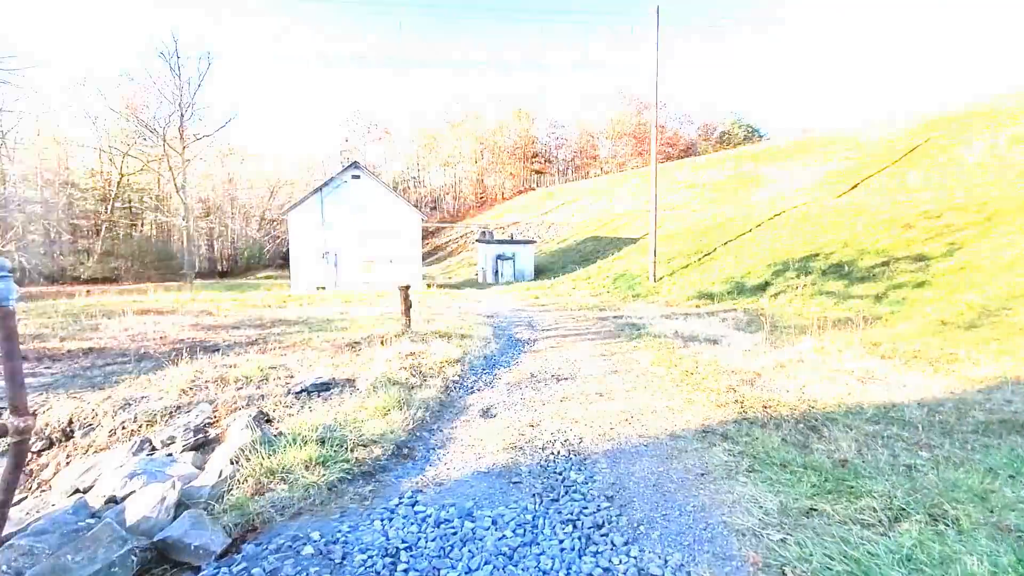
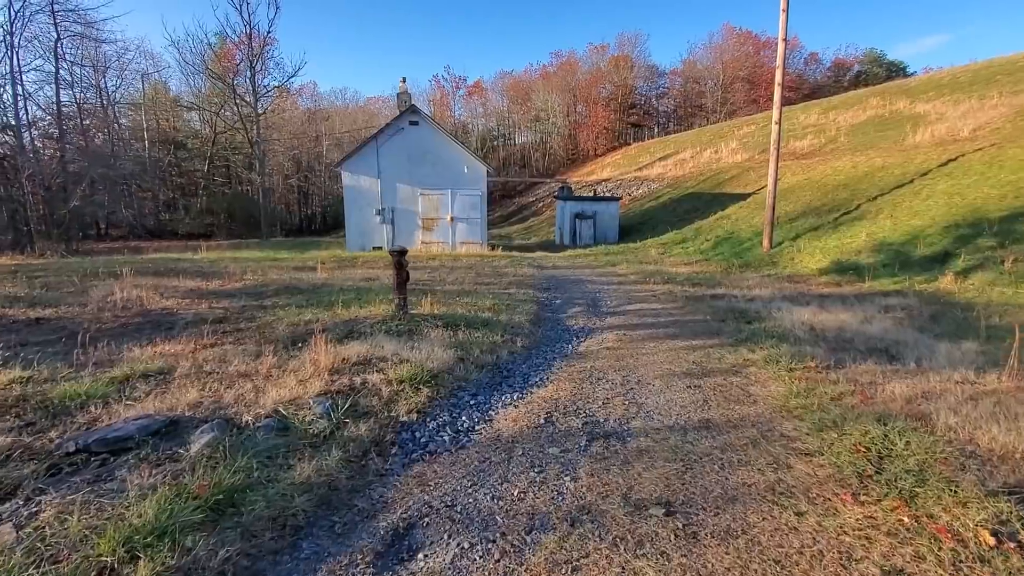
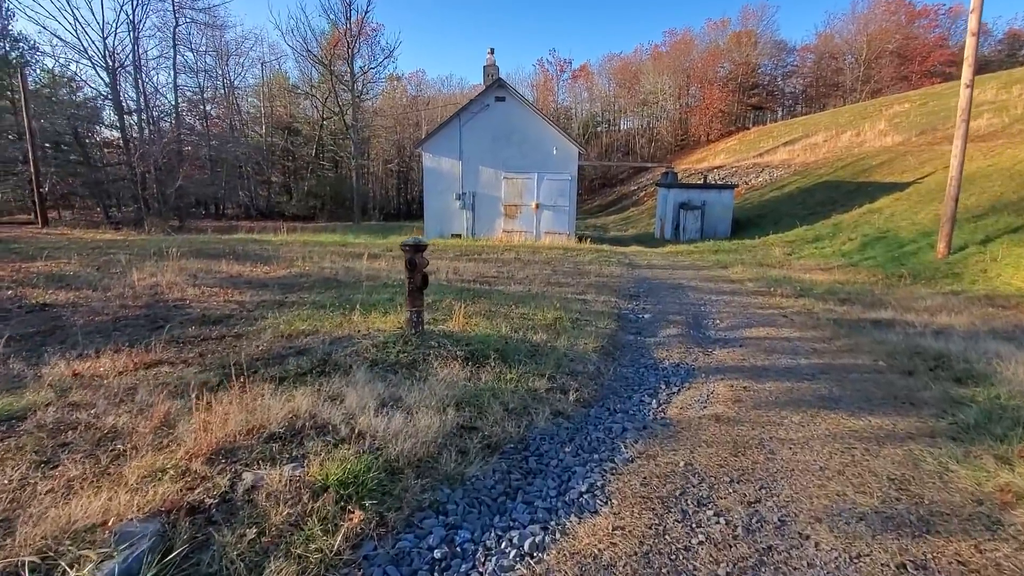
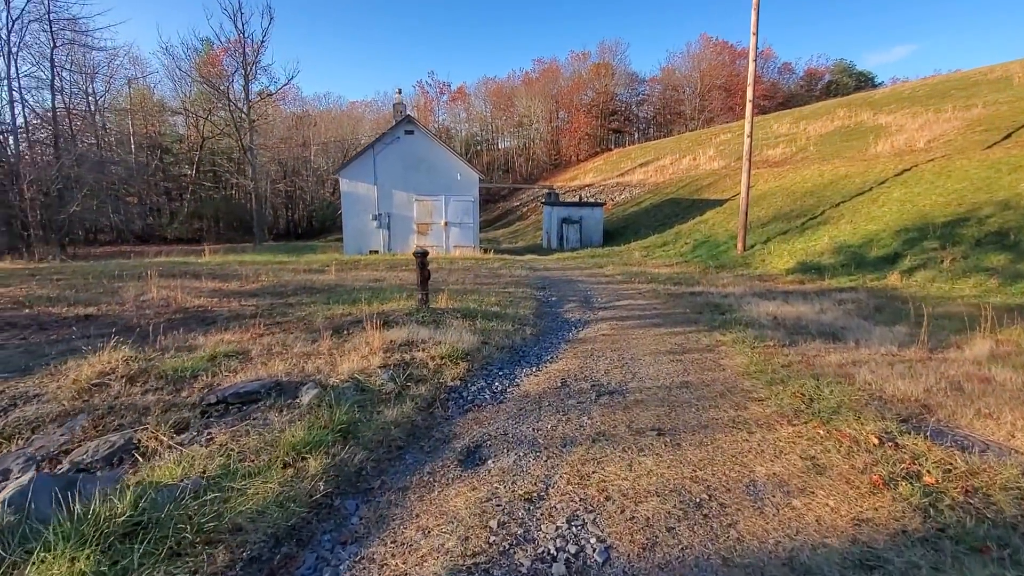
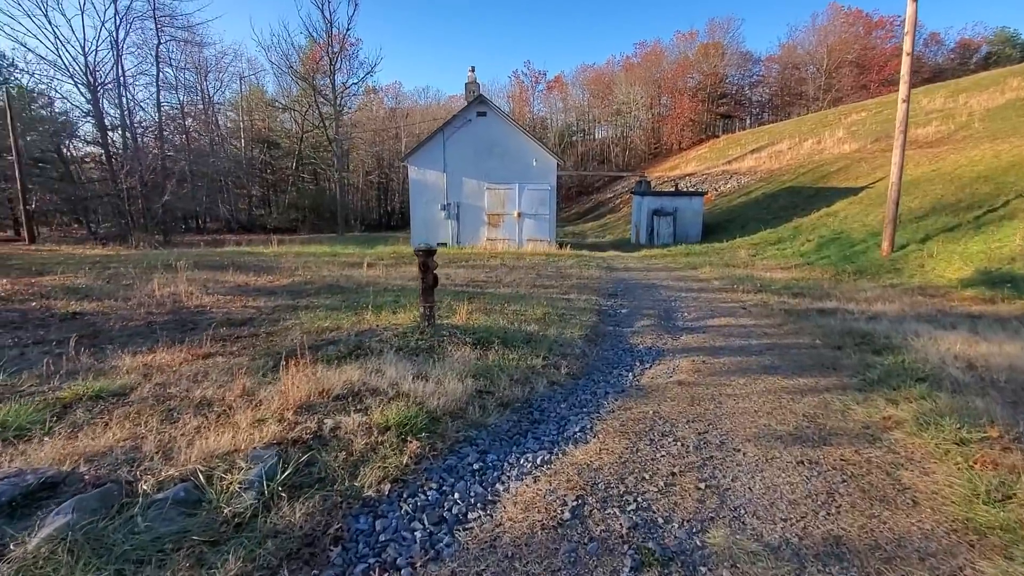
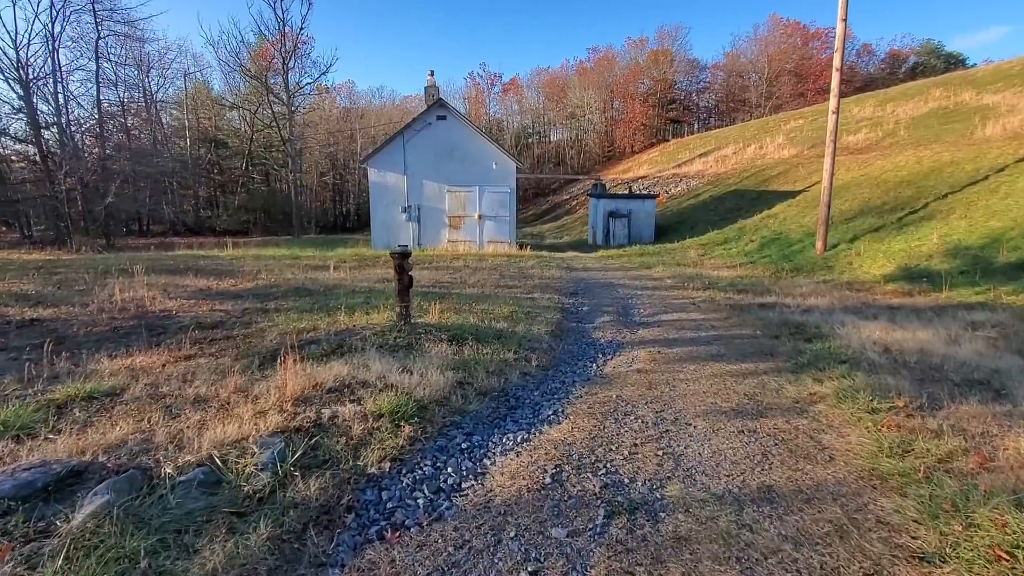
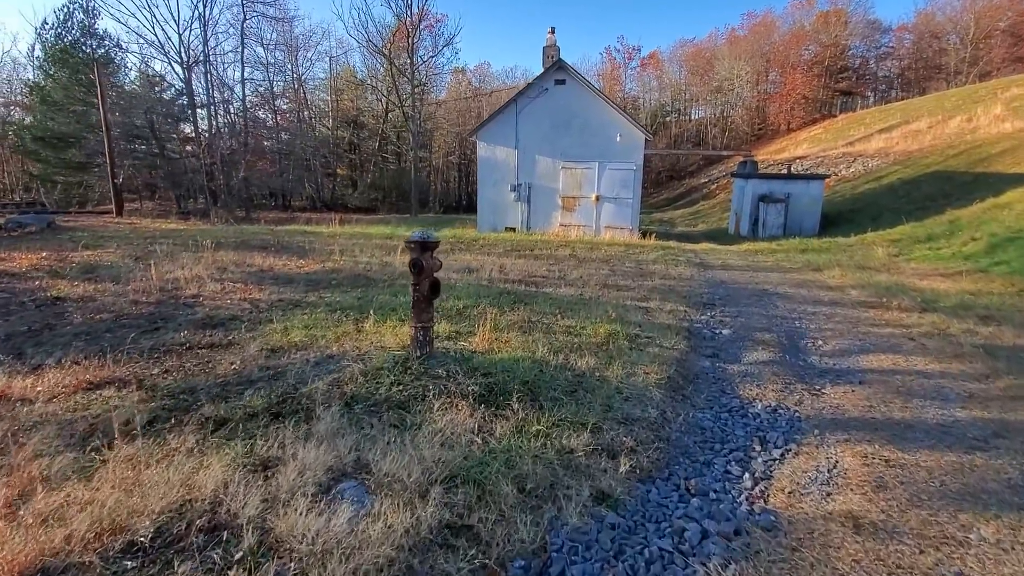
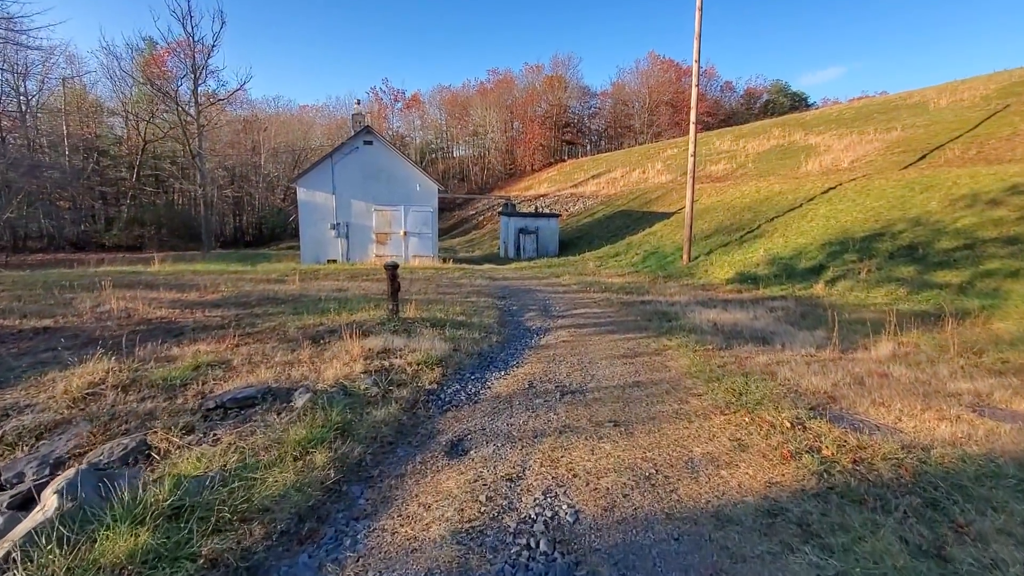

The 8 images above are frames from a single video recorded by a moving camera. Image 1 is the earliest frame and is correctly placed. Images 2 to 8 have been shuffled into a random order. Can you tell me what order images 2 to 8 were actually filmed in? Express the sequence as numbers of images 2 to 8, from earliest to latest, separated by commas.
8, 4, 2, 6, 5, 3, 7
